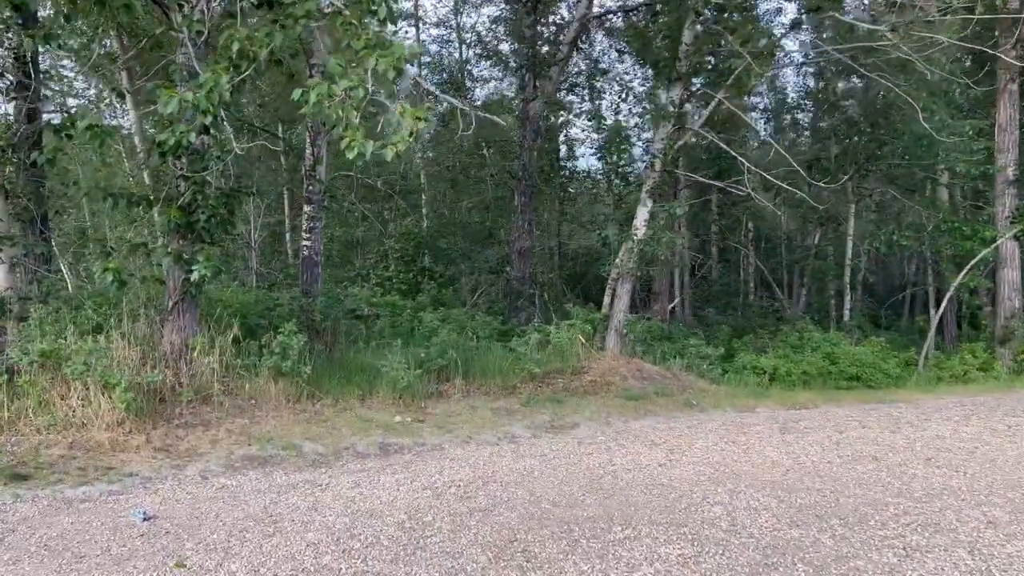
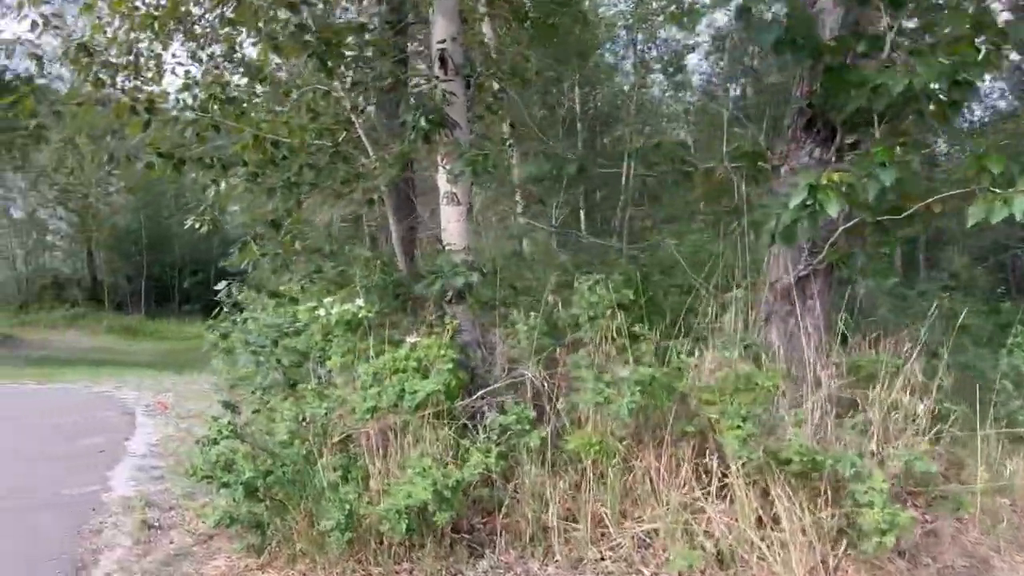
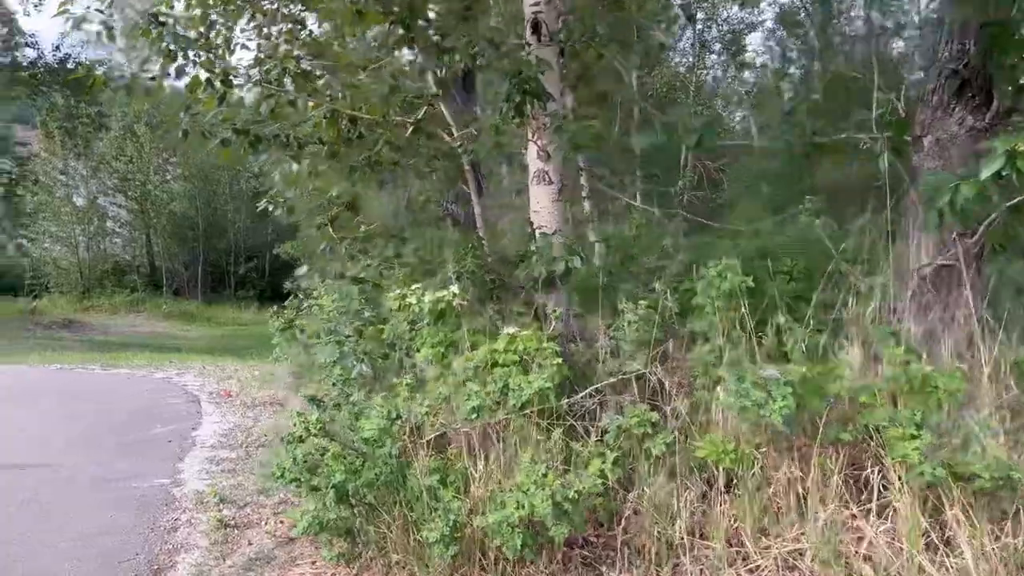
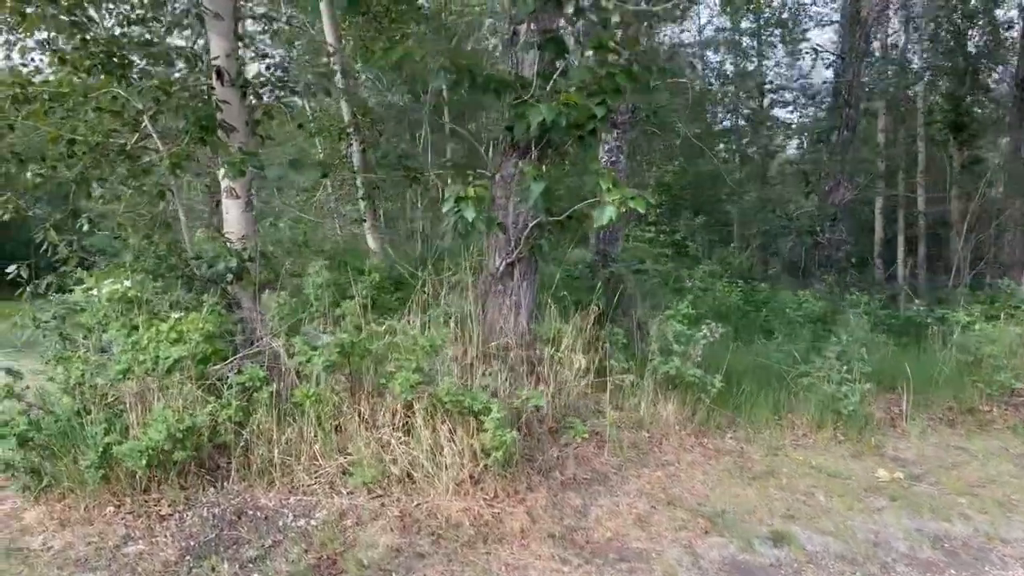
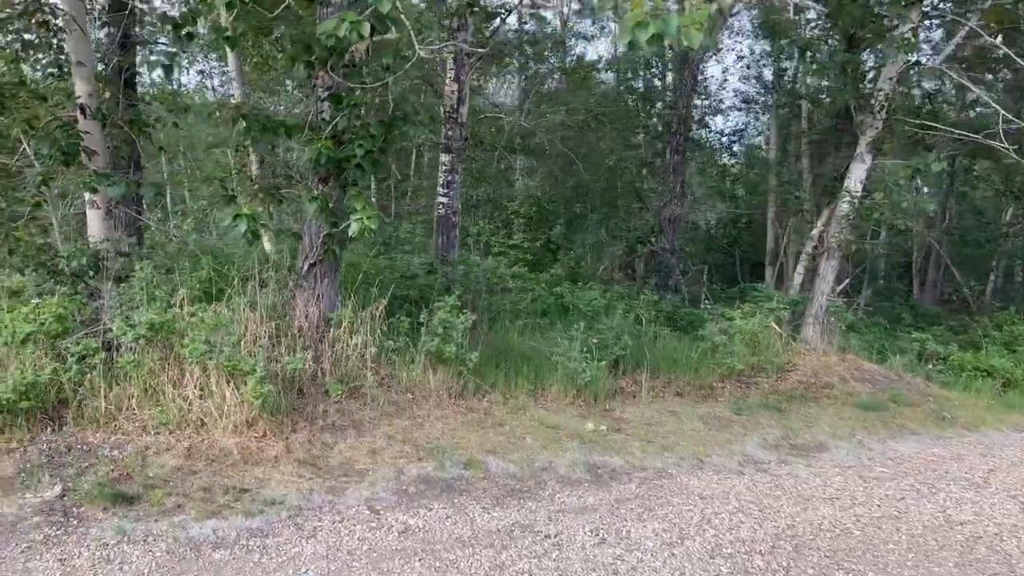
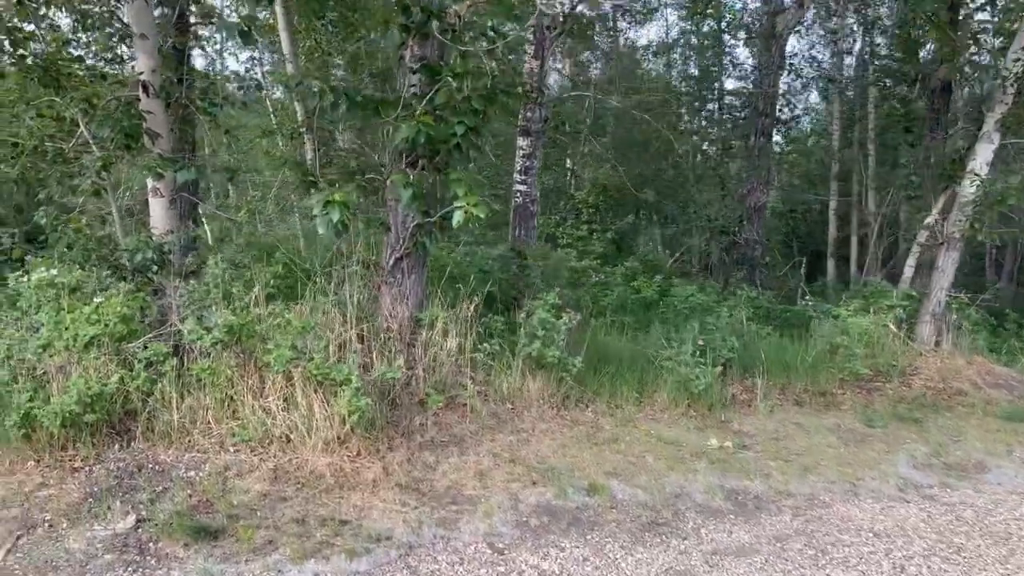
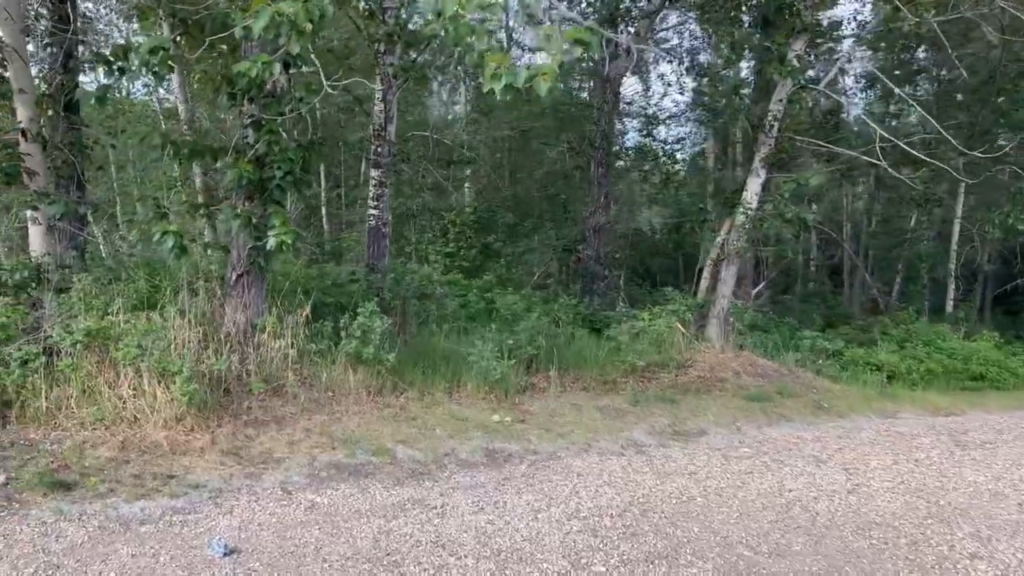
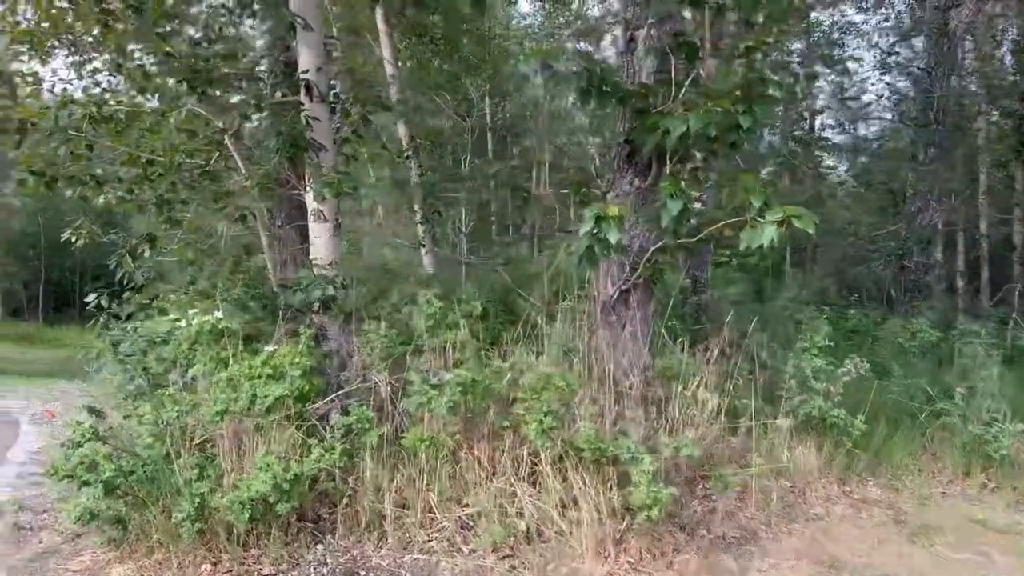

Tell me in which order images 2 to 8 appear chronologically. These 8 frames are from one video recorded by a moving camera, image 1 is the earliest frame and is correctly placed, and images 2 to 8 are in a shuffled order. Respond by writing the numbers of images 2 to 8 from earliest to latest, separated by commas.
7, 5, 6, 4, 8, 2, 3
